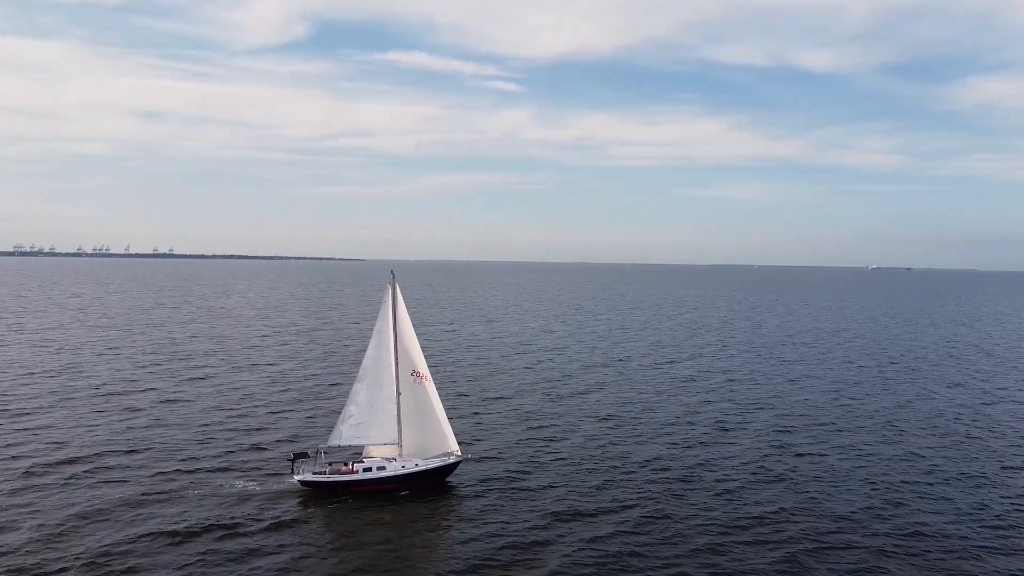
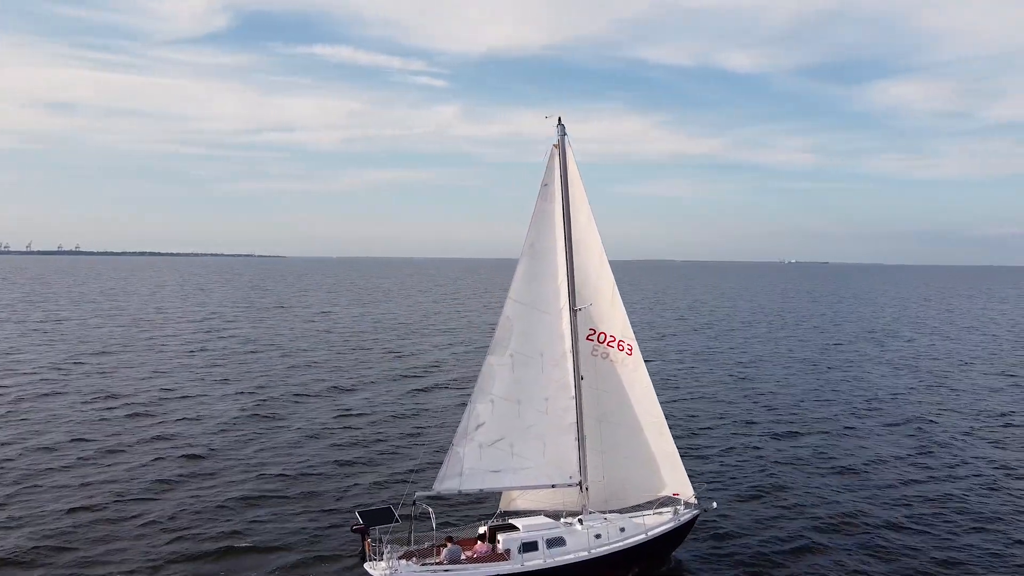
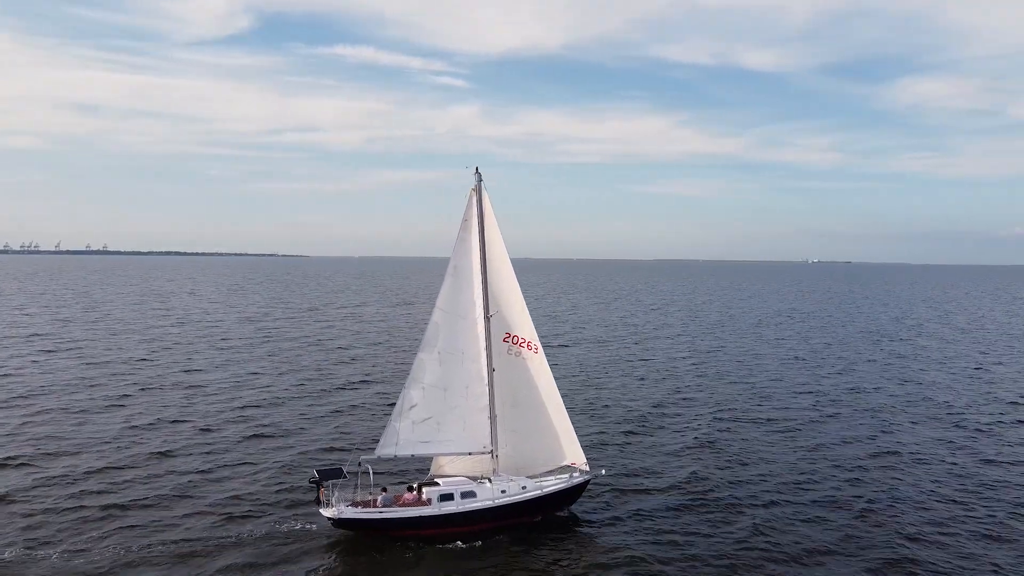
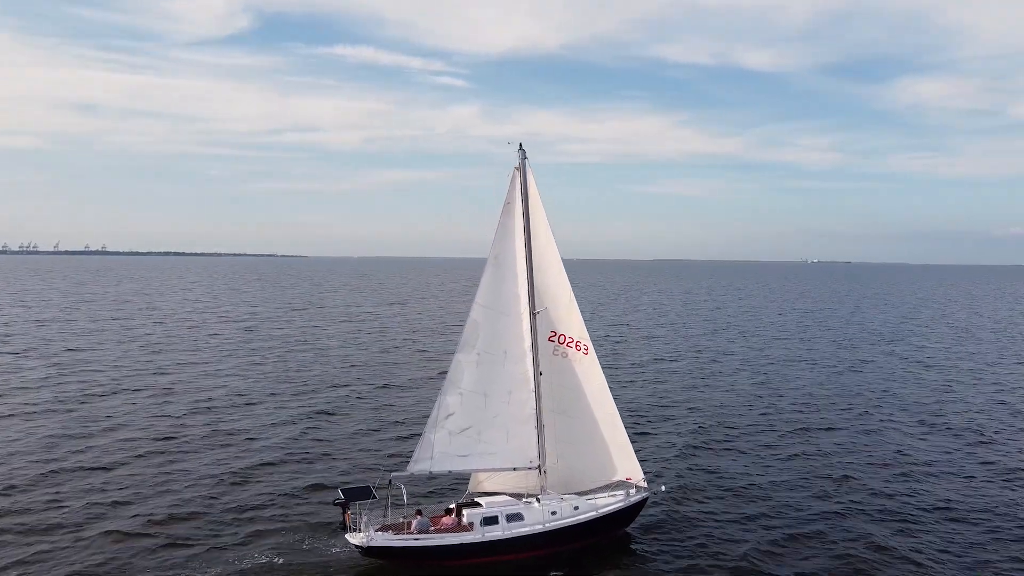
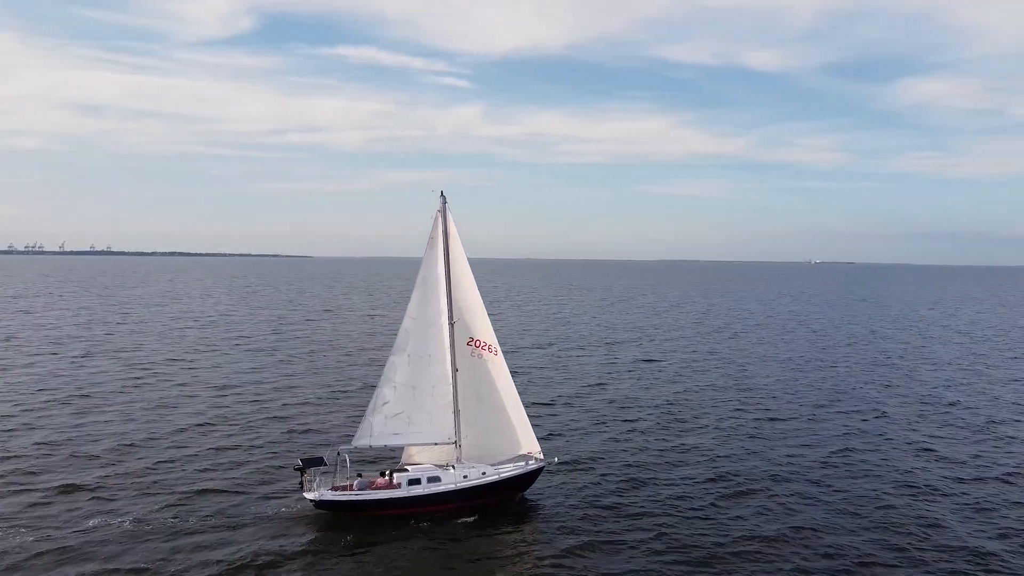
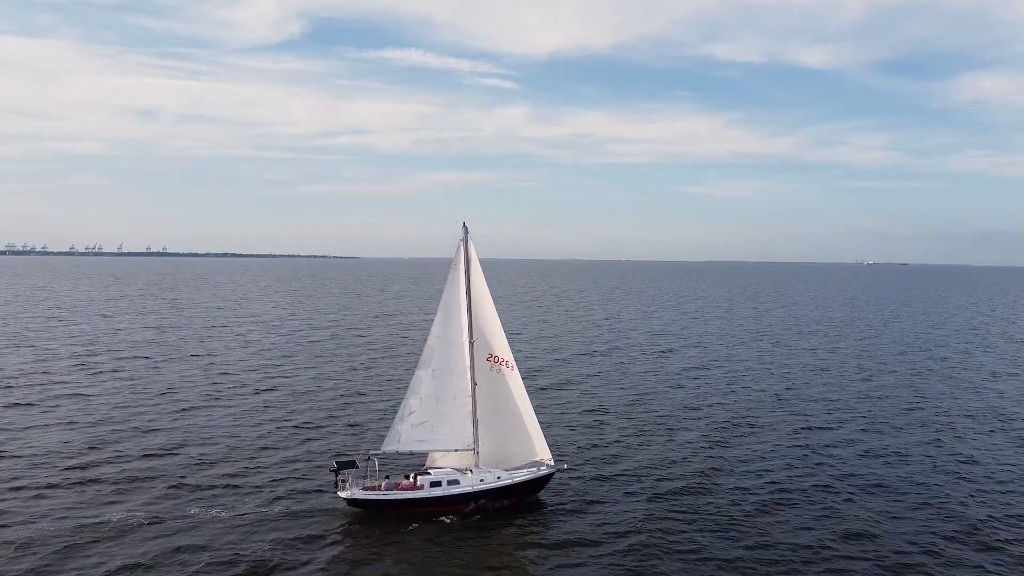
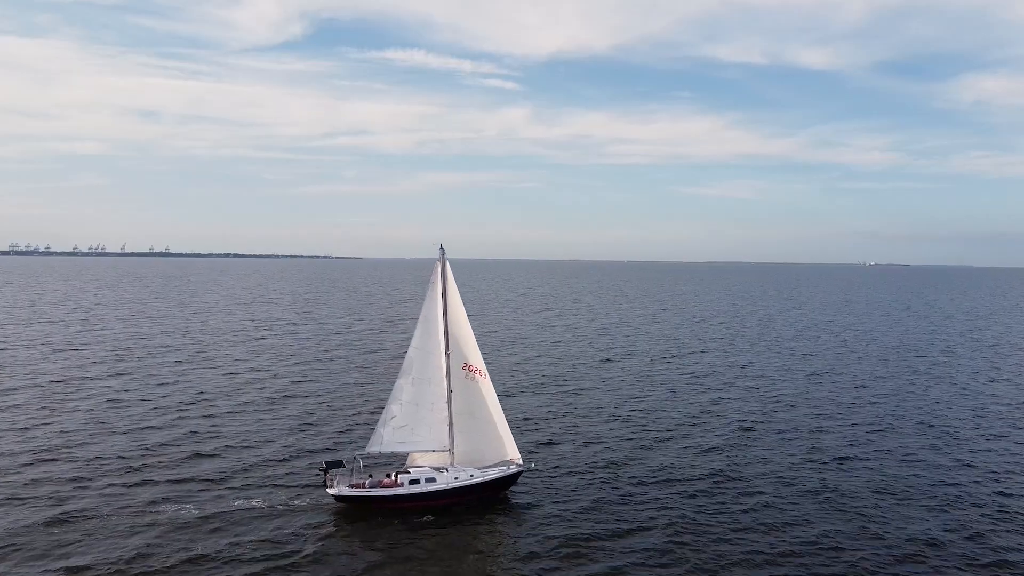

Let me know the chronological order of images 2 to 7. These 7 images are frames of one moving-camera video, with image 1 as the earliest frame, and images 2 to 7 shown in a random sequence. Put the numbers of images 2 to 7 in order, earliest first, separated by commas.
7, 6, 5, 3, 4, 2
